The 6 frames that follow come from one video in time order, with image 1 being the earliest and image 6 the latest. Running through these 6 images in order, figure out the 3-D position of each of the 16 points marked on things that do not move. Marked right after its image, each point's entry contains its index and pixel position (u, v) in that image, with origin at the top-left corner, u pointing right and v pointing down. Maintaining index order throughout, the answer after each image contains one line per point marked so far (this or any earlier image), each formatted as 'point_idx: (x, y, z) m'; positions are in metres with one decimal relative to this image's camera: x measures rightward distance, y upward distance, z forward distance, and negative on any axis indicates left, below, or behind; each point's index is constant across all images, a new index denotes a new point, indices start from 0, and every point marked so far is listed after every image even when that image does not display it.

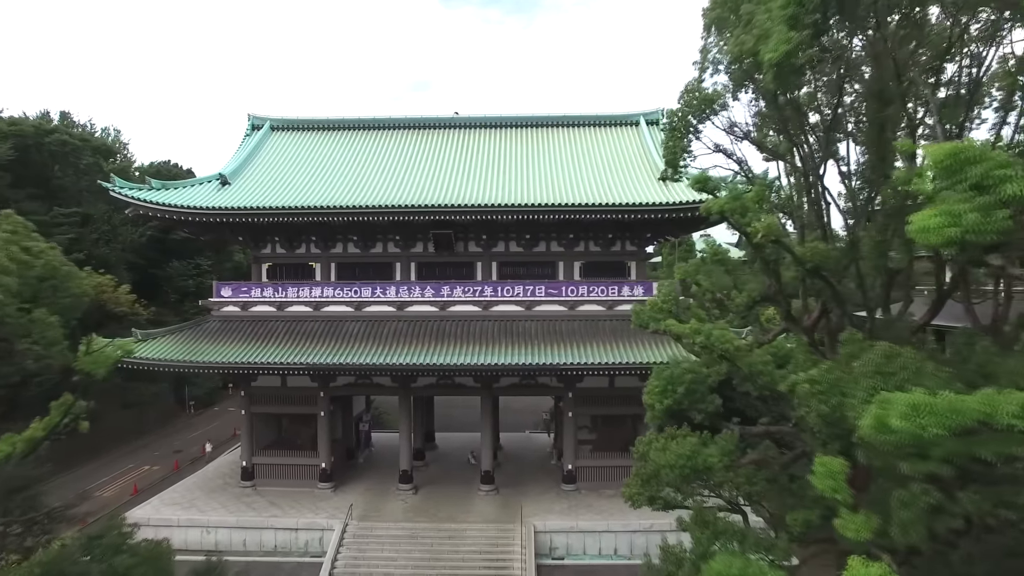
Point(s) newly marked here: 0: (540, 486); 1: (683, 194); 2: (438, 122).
0: (+0.8, -5.8, +15.3) m
1: (+4.6, +2.5, +14.1) m
2: (-2.5, +5.6, +17.4) m
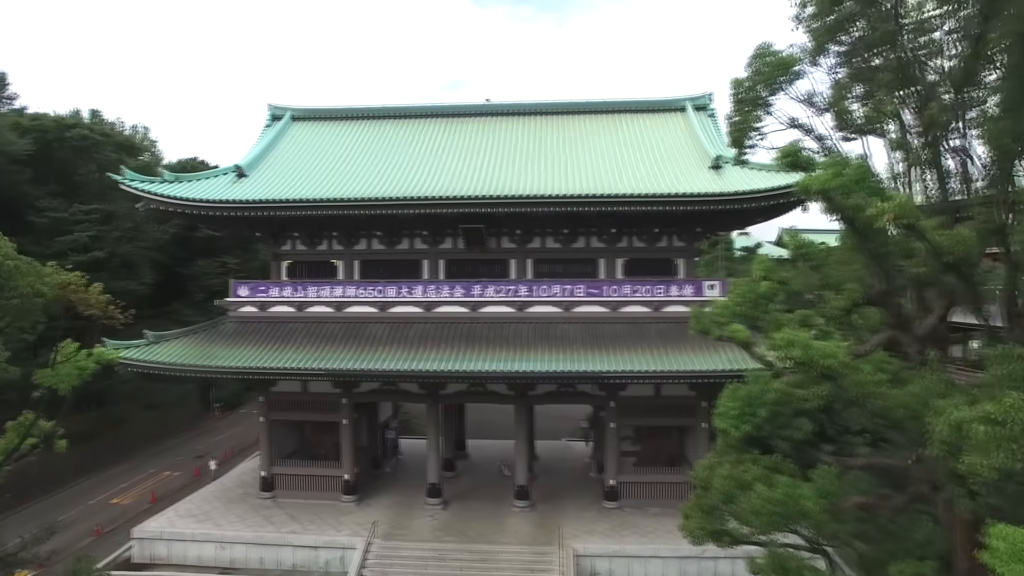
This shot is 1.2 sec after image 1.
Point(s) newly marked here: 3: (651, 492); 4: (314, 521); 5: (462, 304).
0: (+1.8, -5.7, +14.0) m
1: (+5.5, +2.5, +12.6) m
2: (-1.3, +5.6, +16.3) m
3: (+3.7, -5.4, +13.9) m
4: (-4.5, -5.3, +11.8) m
5: (-1.2, -0.4, +12.9) m
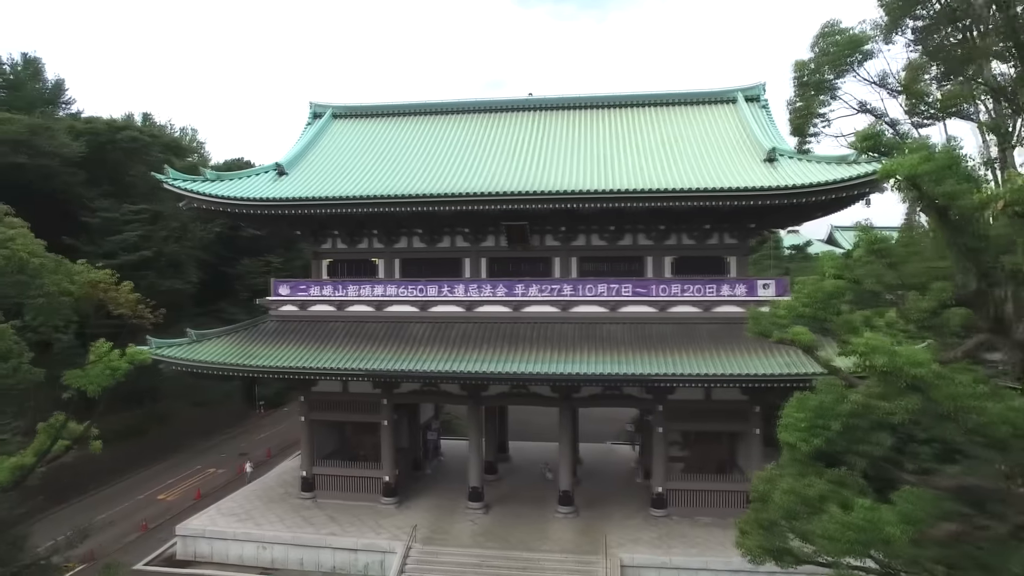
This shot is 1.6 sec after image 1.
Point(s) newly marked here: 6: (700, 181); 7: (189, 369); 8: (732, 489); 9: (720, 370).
0: (+2.9, -5.7, +13.4) m
1: (+6.5, +2.5, +11.7) m
2: (-0.1, +5.6, +15.9) m
3: (+4.8, -5.4, +13.2) m
4: (-3.6, -5.3, +11.6) m
5: (-0.2, -0.4, +12.5) m
6: (+4.3, +2.5, +12.0) m
7: (-7.0, -1.7, +11.2) m
8: (+5.5, -5.0, +13.1) m
9: (+4.4, -1.7, +10.9) m
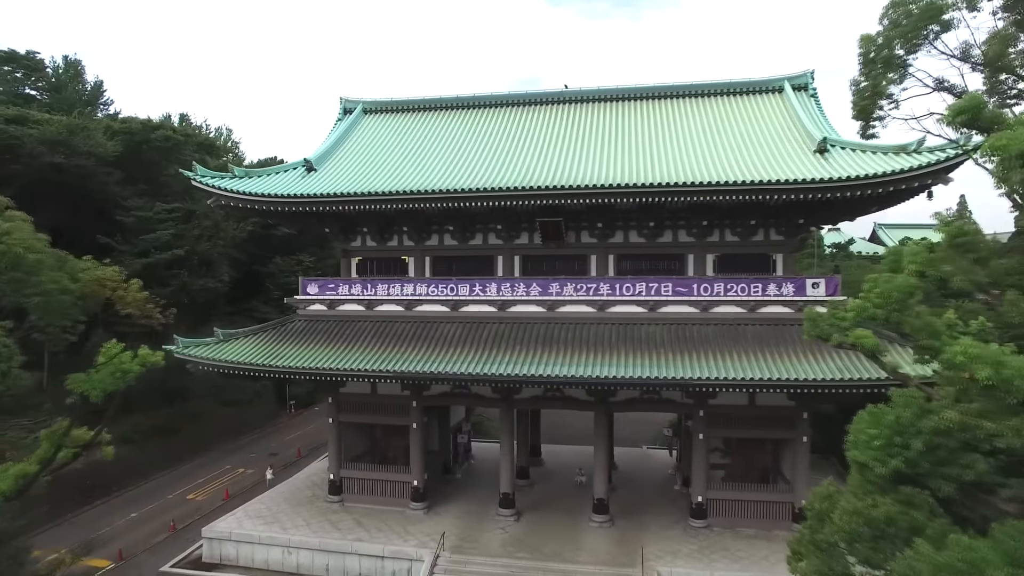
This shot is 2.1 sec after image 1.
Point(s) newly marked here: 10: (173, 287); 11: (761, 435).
0: (+3.7, -5.7, +12.7) m
1: (+7.2, +2.6, +10.8) m
2: (+0.9, +5.7, +15.4) m
3: (+5.6, -5.3, +12.4) m
4: (-2.9, -5.2, +11.3) m
5: (+0.6, -0.3, +12.0) m
6: (+5.0, +2.5, +11.2) m
7: (-6.3, -1.7, +11.1) m
8: (+6.3, -5.0, +12.2) m
9: (+5.0, -1.7, +10.1) m
10: (-13.0, +0.1, +19.7) m
11: (+5.7, -3.4, +12.0) m
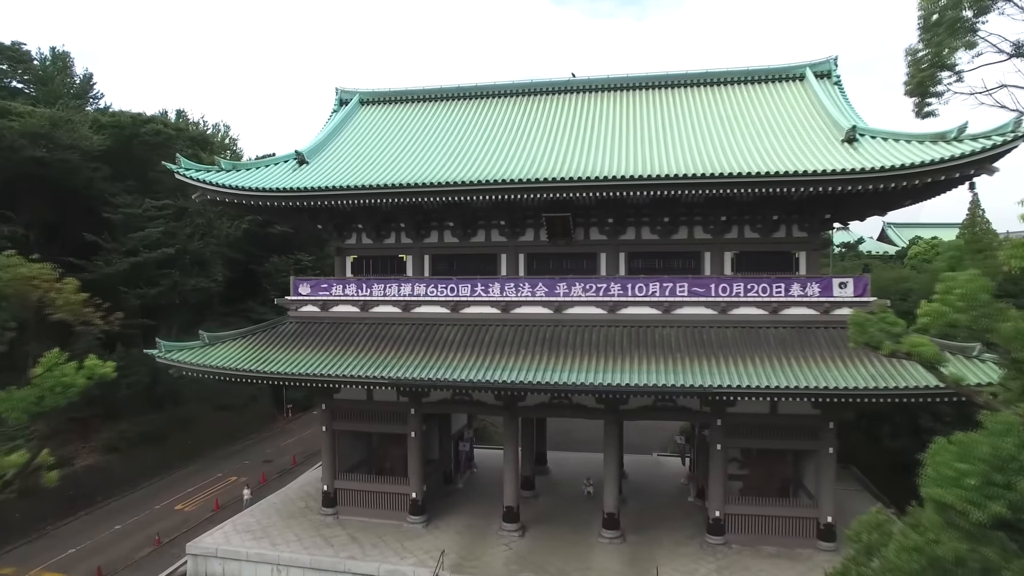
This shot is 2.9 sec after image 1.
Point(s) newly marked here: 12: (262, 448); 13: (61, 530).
0: (+3.8, -5.7, +11.9) m
1: (+7.3, +2.6, +10.0) m
2: (+1.0, +5.7, +14.6) m
3: (+5.7, -5.3, +11.6) m
4: (-2.8, -5.2, +10.6) m
5: (+0.7, -0.3, +11.2) m
6: (+5.1, +2.5, +10.4) m
7: (-6.2, -1.7, +10.4) m
8: (+6.4, -5.0, +11.4) m
9: (+5.1, -1.7, +9.3) m
10: (-12.8, +0.1, +19.1) m
11: (+5.8, -3.4, +11.1) m
12: (-8.7, -5.5, +18.2) m
13: (-10.4, -5.6, +12.1) m
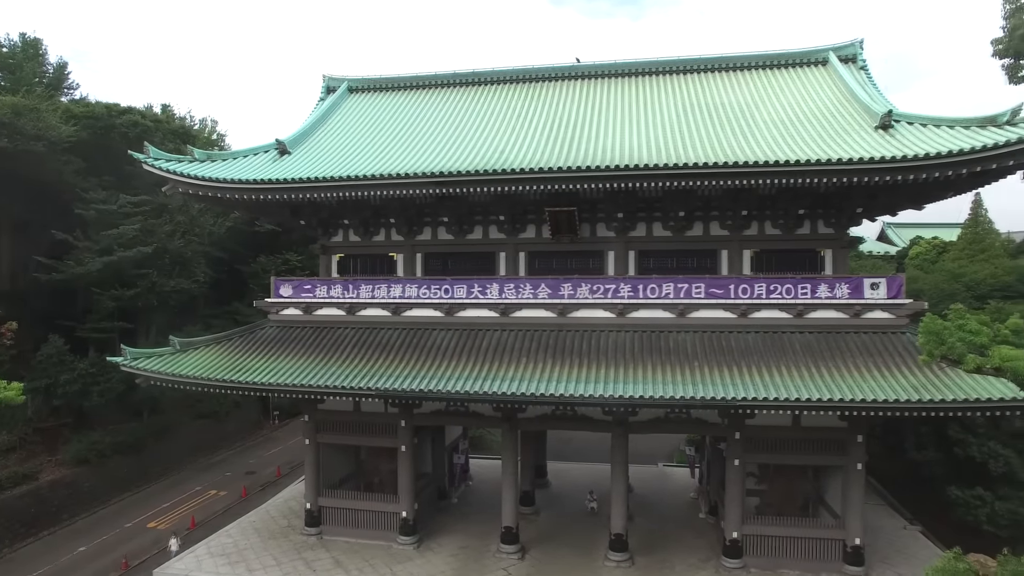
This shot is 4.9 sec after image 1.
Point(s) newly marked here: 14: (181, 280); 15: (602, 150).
0: (+3.8, -5.7, +11.0) m
1: (+7.3, +2.5, +9.0) m
2: (+1.0, +5.6, +13.7) m
3: (+5.7, -5.4, +10.6) m
4: (-2.8, -5.3, +9.7) m
5: (+0.7, -0.4, +10.3) m
6: (+5.1, +2.5, +9.5) m
7: (-6.2, -1.7, +9.5) m
8: (+6.4, -5.0, +10.4) m
9: (+5.1, -1.7, +8.4) m
10: (-12.8, +0.1, +18.3) m
11: (+5.8, -3.4, +10.2) m
12: (-8.6, -5.6, +17.3) m
13: (-10.4, -5.6, +11.2) m
14: (-12.1, +0.3, +19.7) m
15: (+1.8, +2.7, +10.3) m
